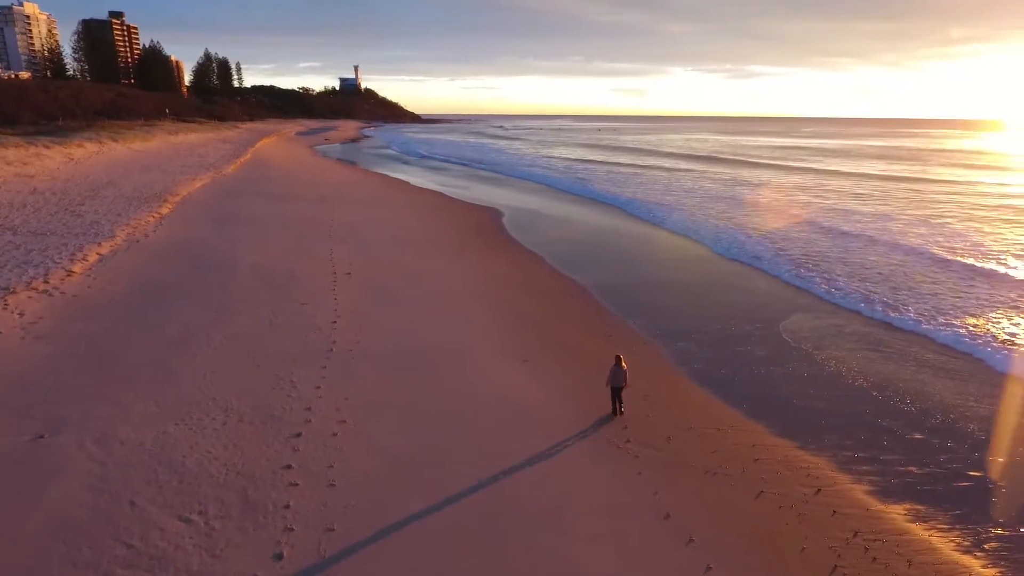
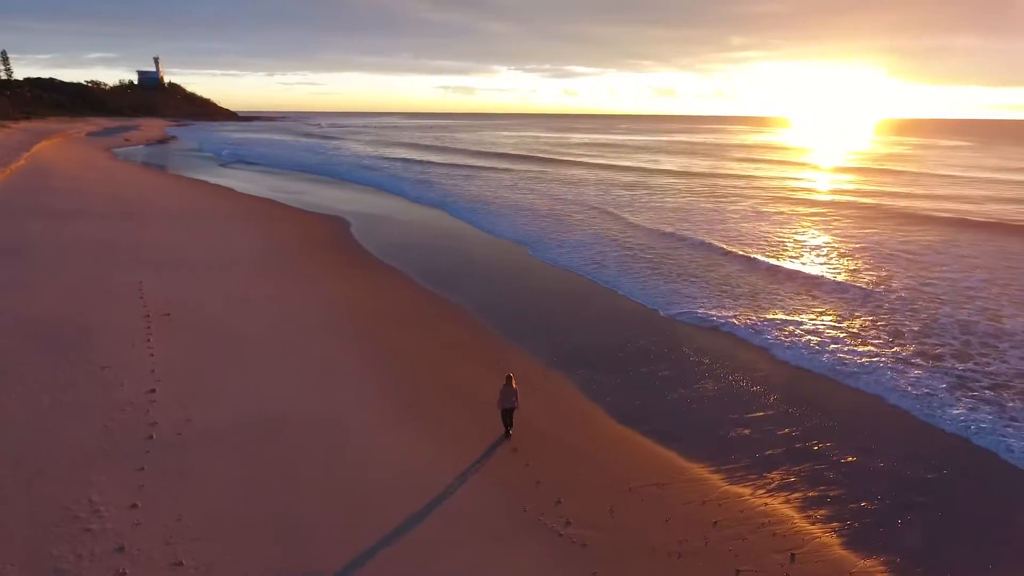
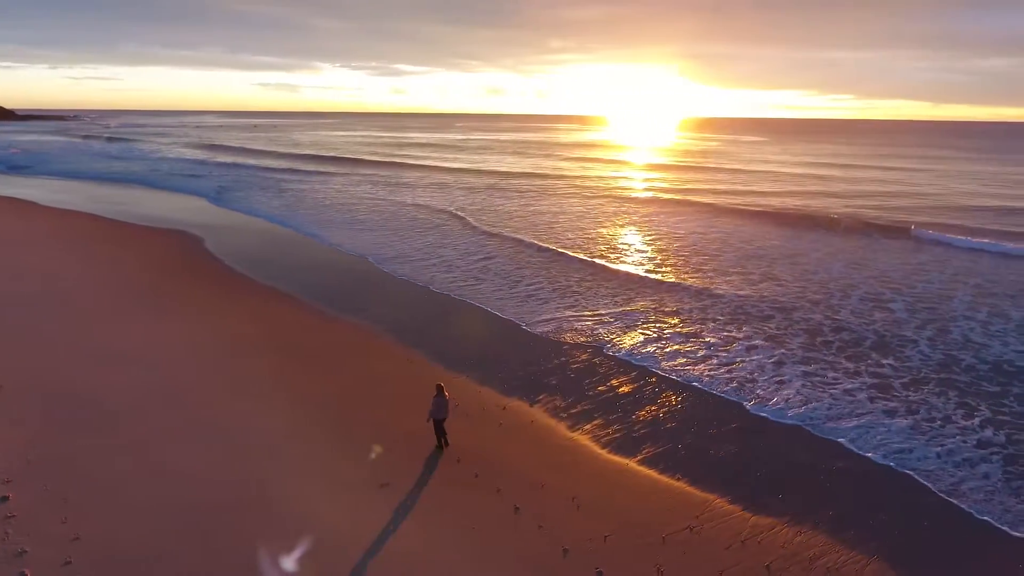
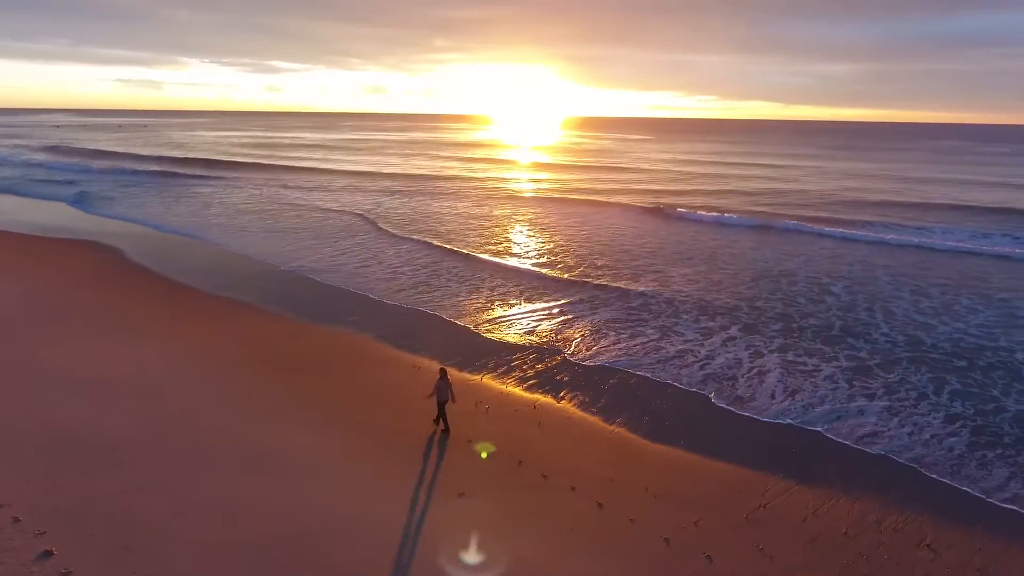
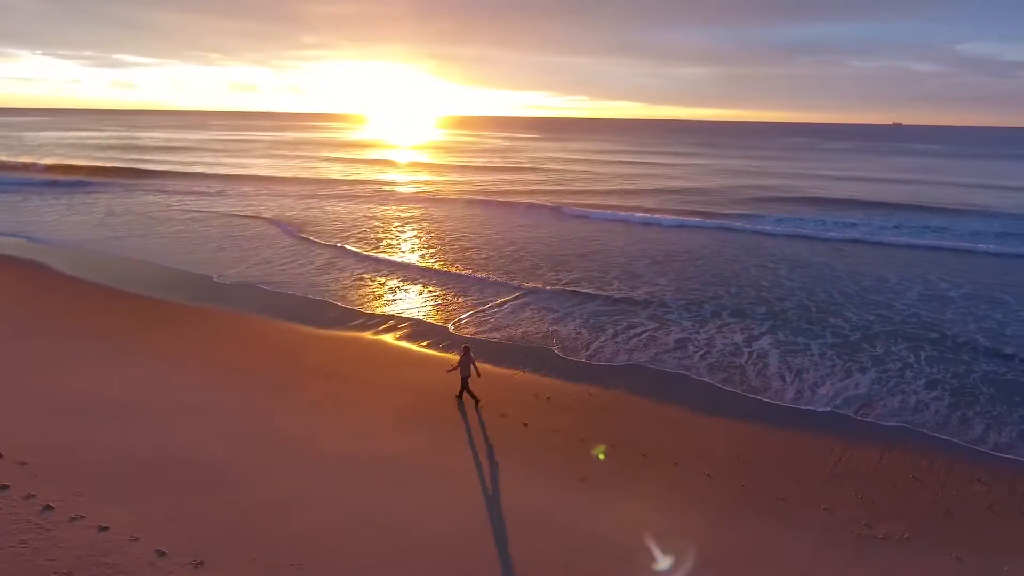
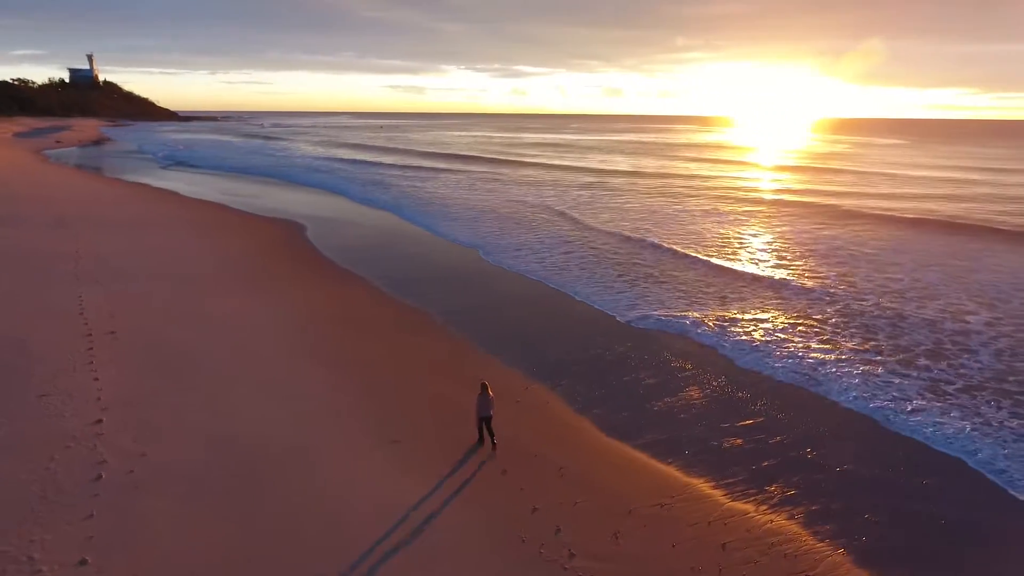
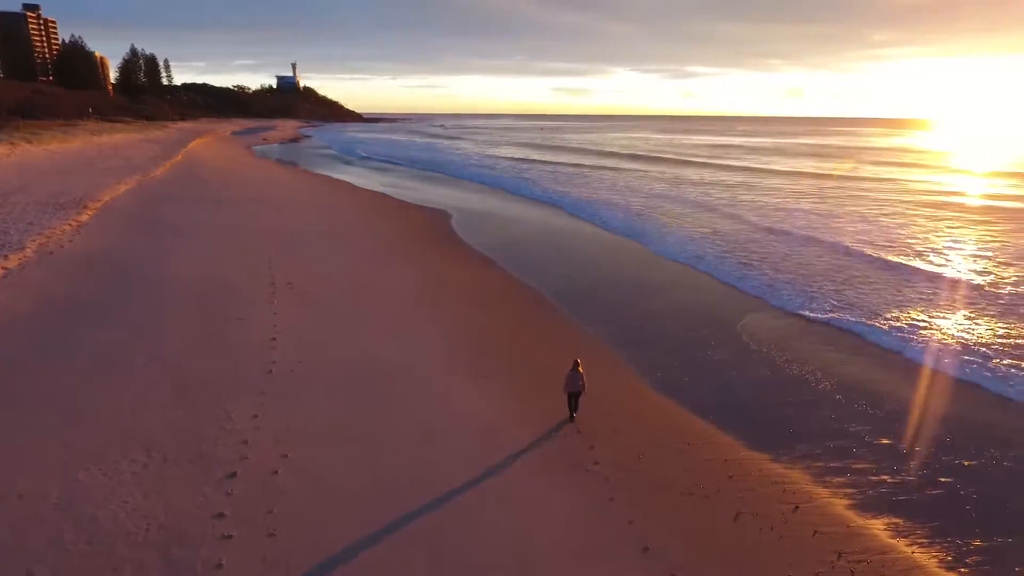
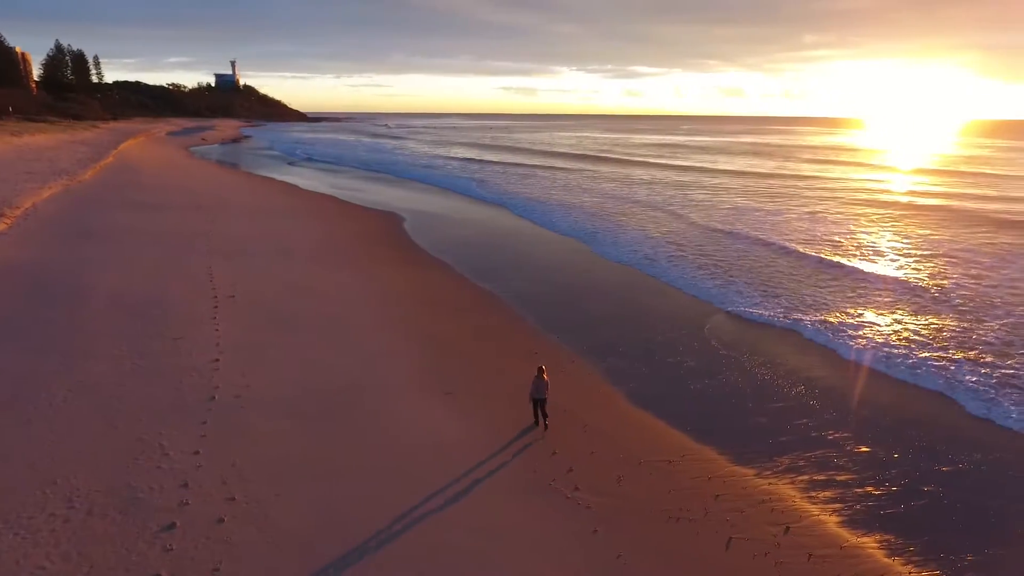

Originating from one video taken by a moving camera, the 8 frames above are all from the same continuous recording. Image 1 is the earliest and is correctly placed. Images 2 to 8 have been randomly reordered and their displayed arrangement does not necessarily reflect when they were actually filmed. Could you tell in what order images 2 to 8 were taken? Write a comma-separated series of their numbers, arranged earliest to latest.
7, 8, 2, 6, 3, 4, 5
